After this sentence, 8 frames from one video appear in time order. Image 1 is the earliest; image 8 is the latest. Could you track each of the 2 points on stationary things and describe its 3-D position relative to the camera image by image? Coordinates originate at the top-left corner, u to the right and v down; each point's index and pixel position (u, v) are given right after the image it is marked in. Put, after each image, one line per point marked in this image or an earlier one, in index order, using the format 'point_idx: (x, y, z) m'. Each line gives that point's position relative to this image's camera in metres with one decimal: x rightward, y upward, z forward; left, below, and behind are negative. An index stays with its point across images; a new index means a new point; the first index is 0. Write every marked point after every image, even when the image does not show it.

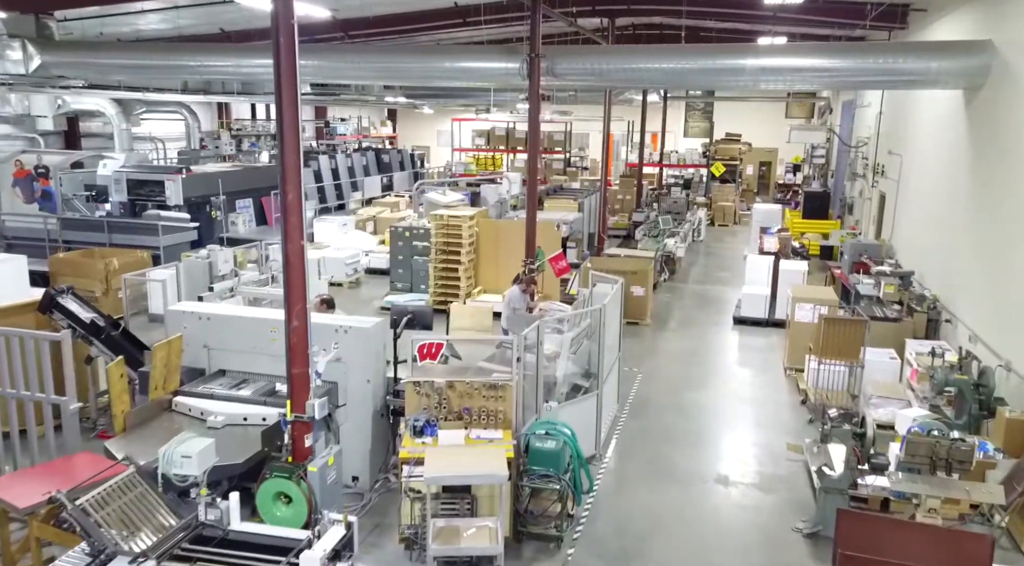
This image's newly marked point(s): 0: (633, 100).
0: (+3.0, +4.6, +18.5) m
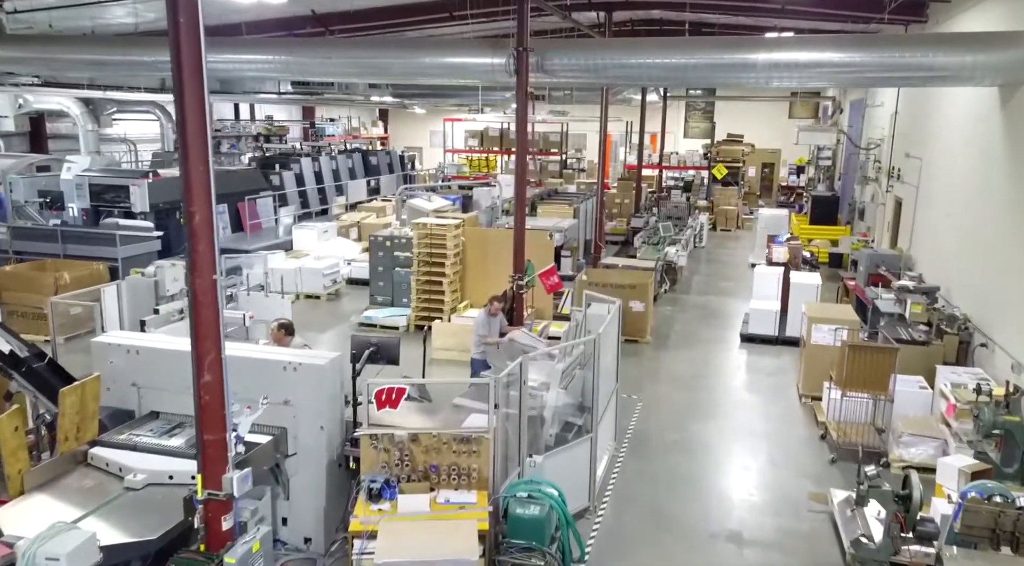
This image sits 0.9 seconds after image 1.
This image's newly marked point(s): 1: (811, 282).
0: (+2.9, +4.4, +17.8) m
1: (+3.3, 0.0, +8.2) m
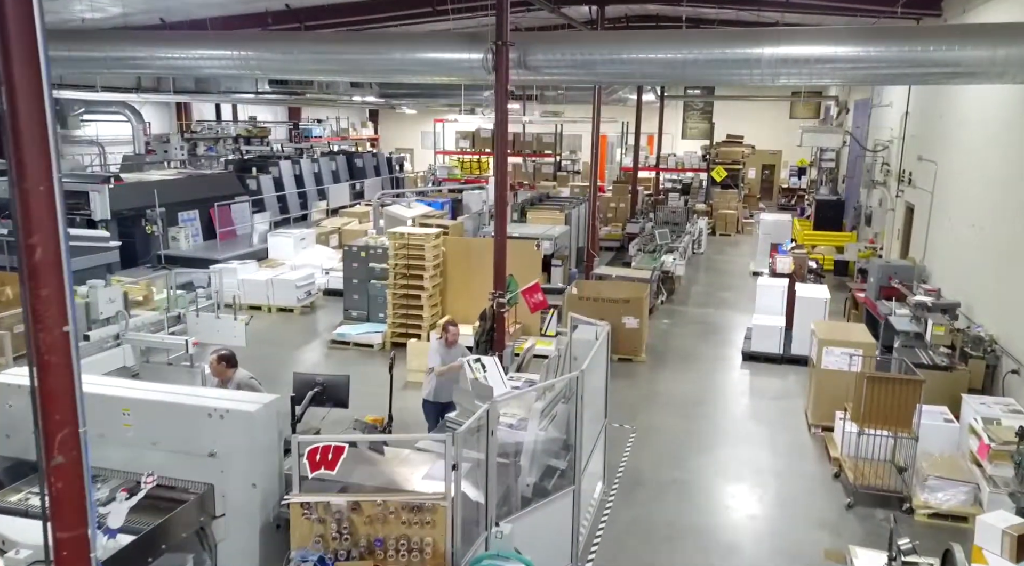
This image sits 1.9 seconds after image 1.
0: (+2.7, +4.3, +17.2) m
1: (+3.1, -0.1, +7.6) m
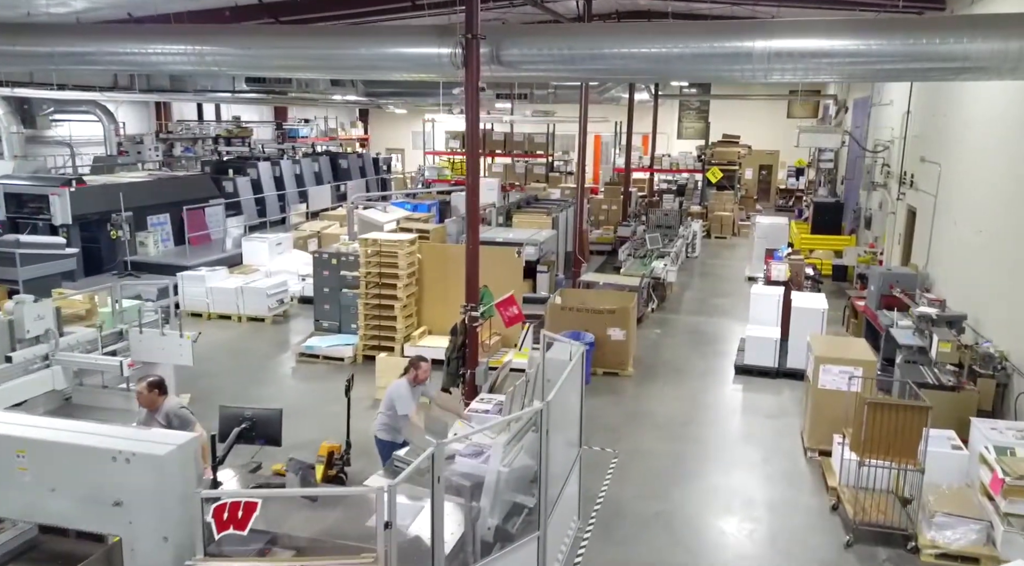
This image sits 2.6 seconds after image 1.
0: (+2.5, +4.2, +16.7) m
1: (+2.9, -0.2, +7.1) m
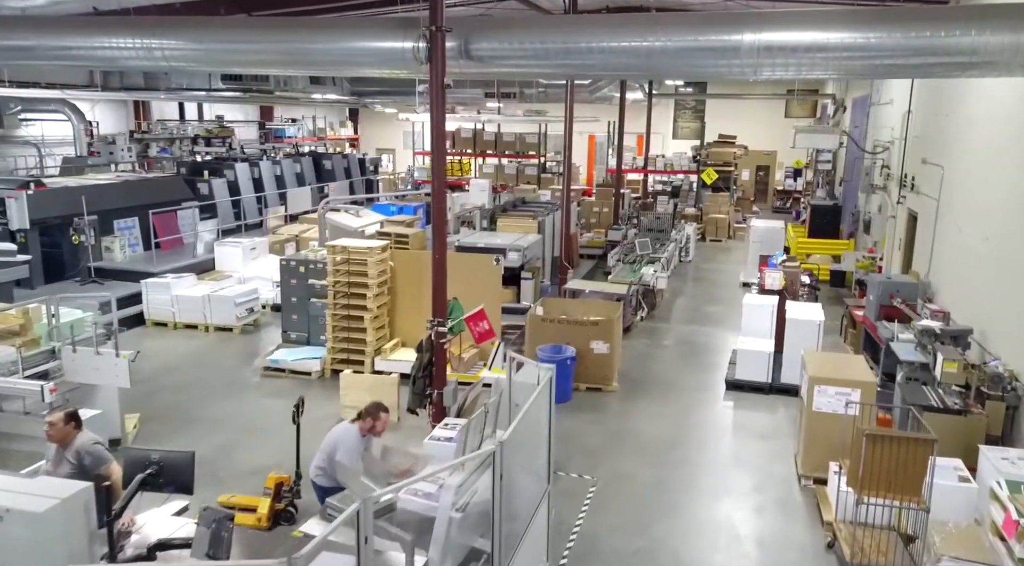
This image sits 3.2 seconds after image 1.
0: (+2.2, +4.1, +16.3) m
1: (+2.7, -0.3, +6.7) m
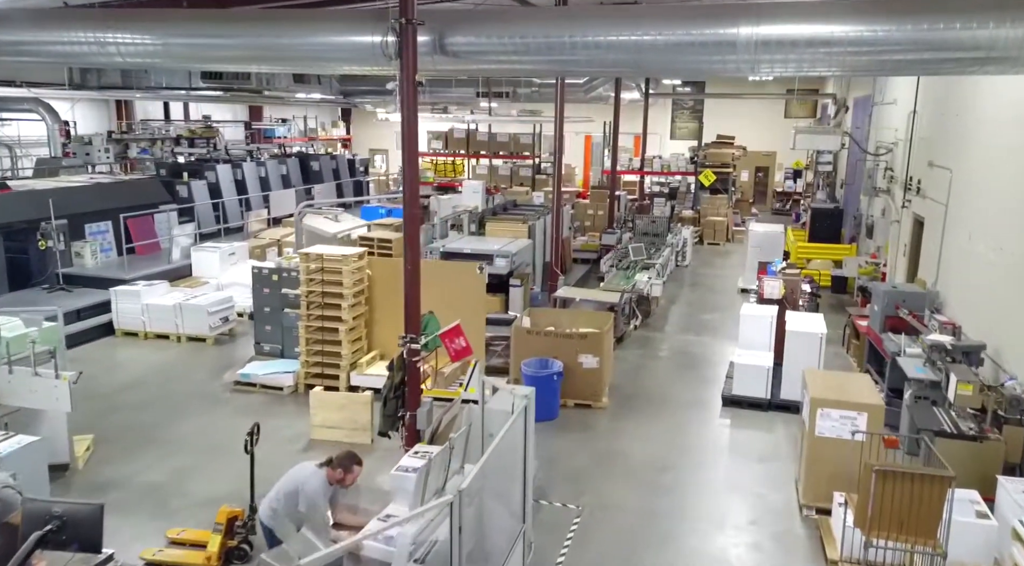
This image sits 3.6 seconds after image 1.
0: (+2.1, +4.0, +15.9) m
1: (+2.5, -0.4, +6.3) m
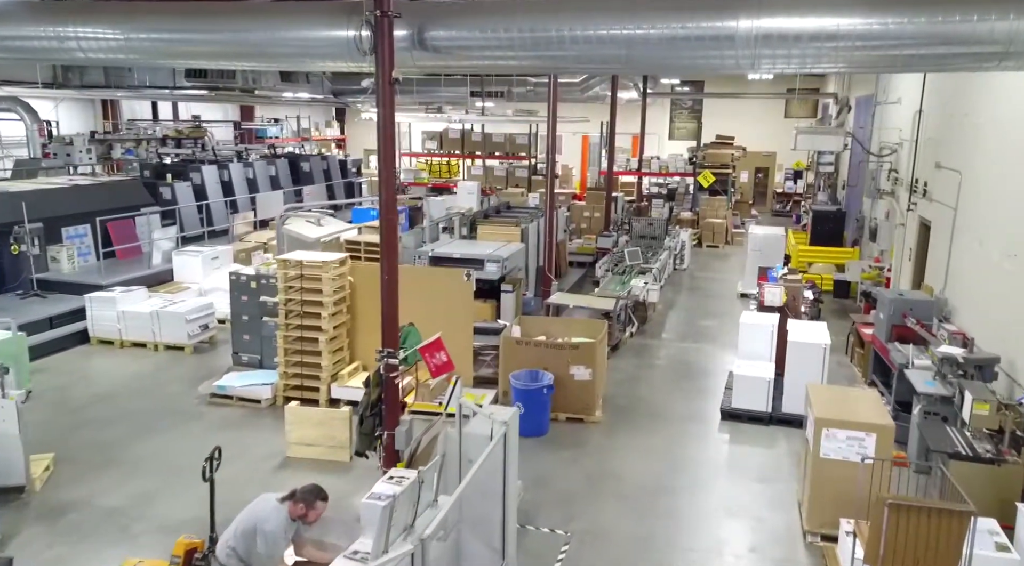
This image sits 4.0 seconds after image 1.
0: (+2.0, +3.9, +15.6) m
1: (+2.5, -0.5, +6.0) m
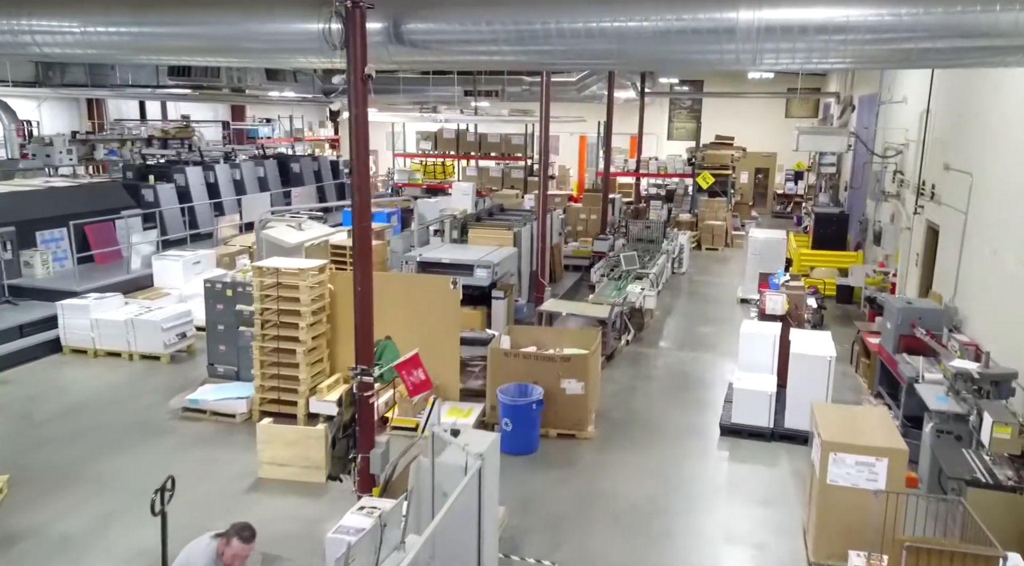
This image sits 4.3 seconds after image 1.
0: (+1.9, +3.9, +15.3) m
1: (+2.4, -0.5, +5.7) m
